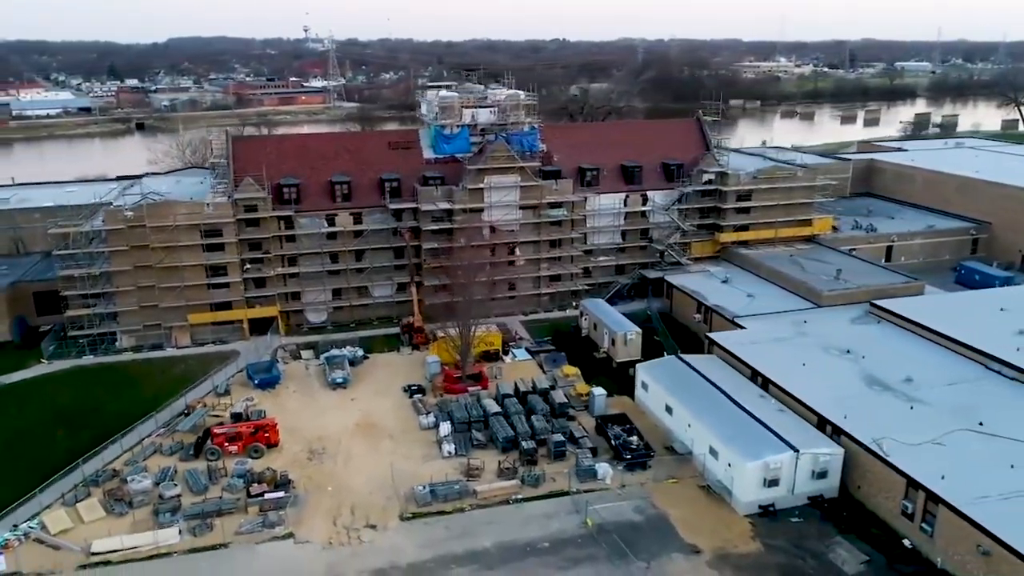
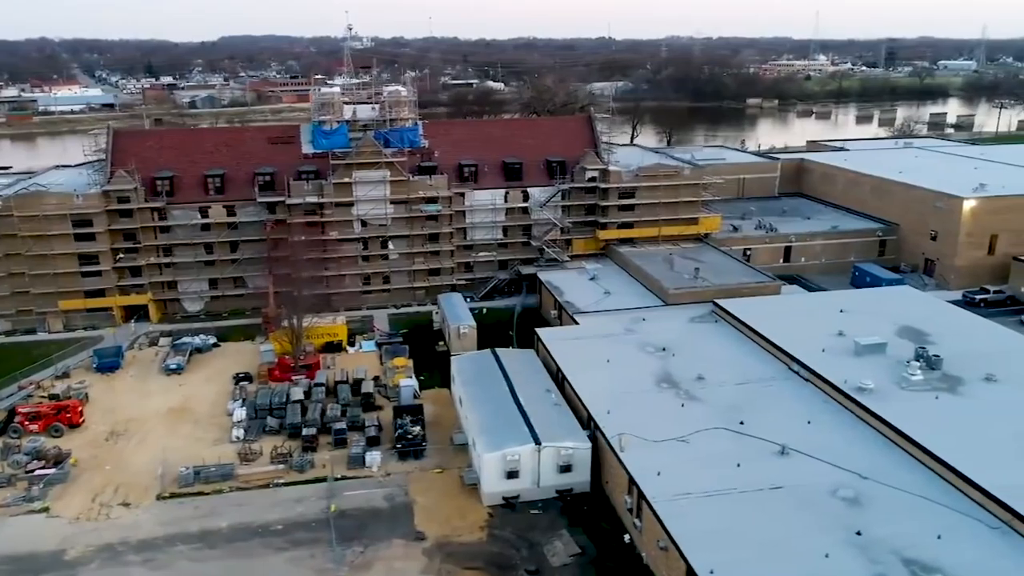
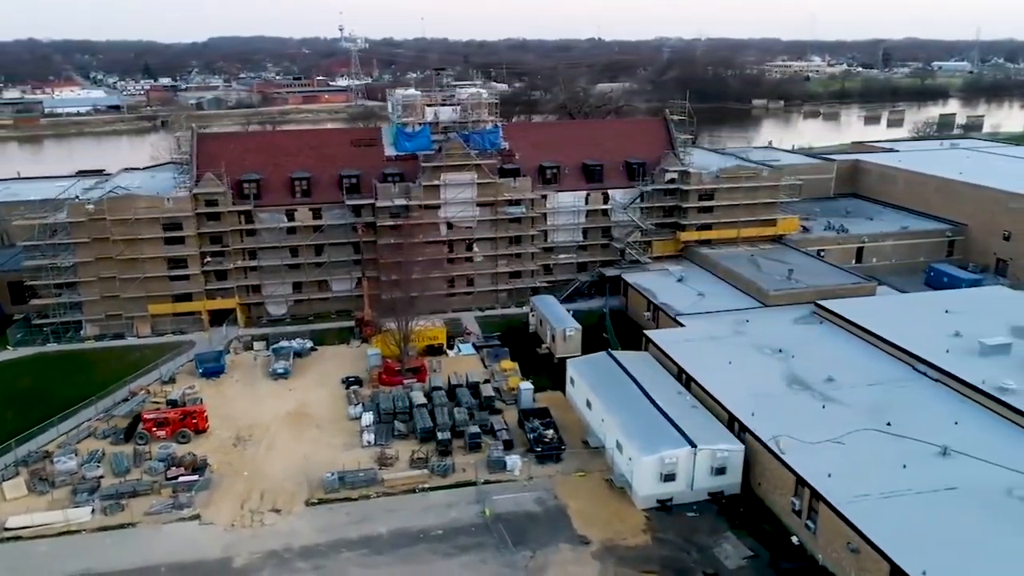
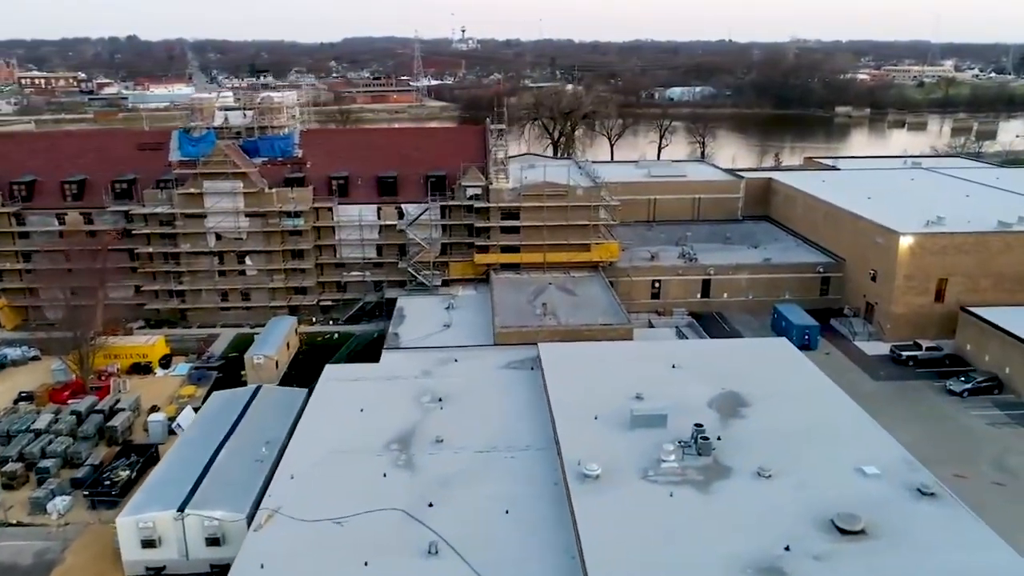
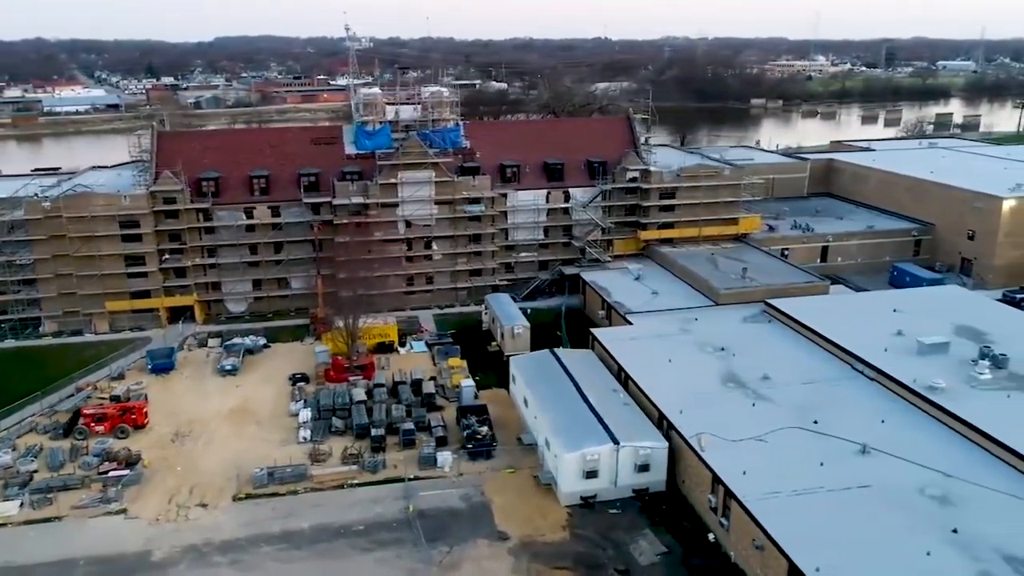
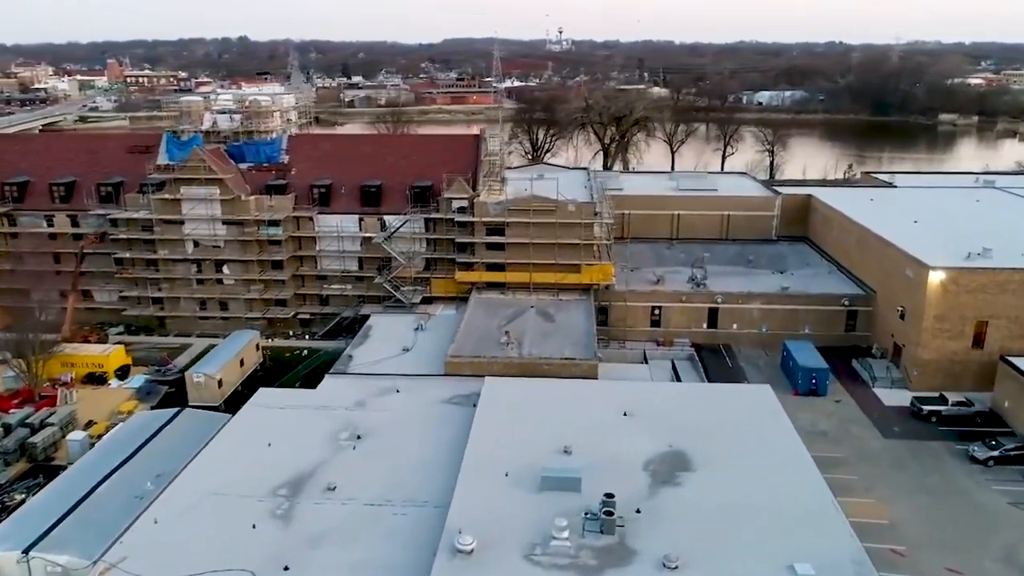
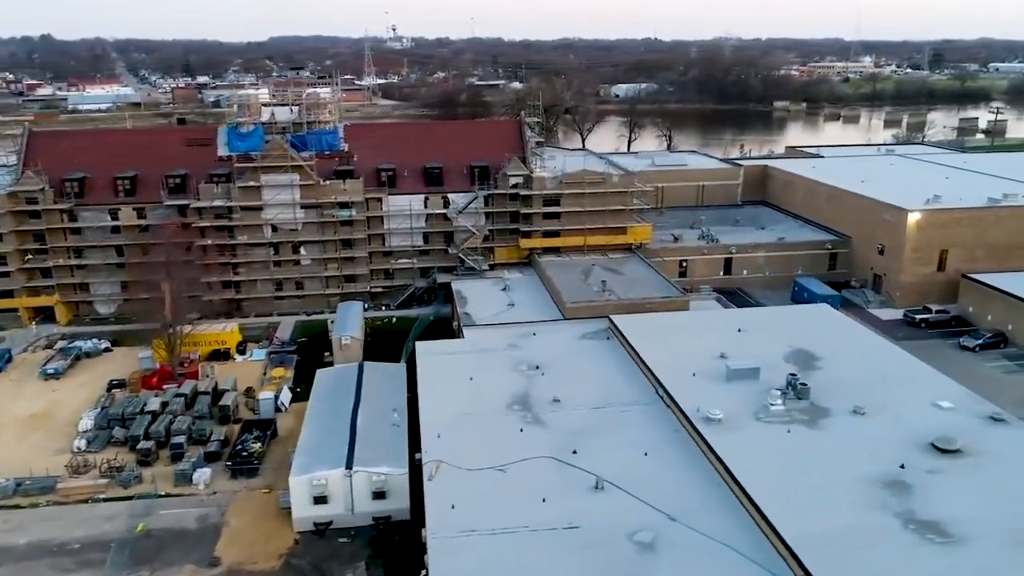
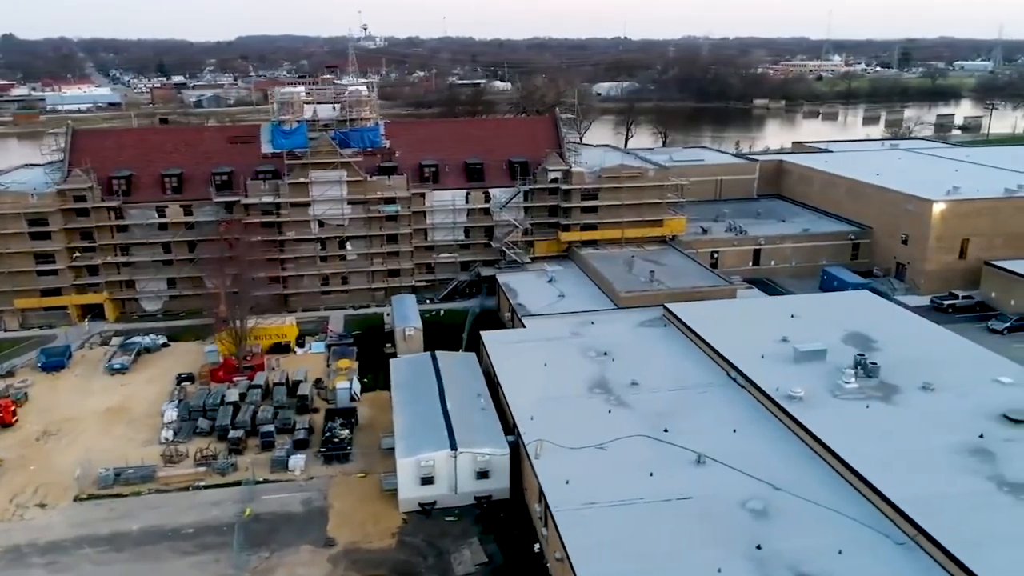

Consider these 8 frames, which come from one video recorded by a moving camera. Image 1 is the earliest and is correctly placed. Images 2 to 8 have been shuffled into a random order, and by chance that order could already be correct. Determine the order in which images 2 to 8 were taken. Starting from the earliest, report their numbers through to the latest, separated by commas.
3, 5, 2, 8, 7, 4, 6
